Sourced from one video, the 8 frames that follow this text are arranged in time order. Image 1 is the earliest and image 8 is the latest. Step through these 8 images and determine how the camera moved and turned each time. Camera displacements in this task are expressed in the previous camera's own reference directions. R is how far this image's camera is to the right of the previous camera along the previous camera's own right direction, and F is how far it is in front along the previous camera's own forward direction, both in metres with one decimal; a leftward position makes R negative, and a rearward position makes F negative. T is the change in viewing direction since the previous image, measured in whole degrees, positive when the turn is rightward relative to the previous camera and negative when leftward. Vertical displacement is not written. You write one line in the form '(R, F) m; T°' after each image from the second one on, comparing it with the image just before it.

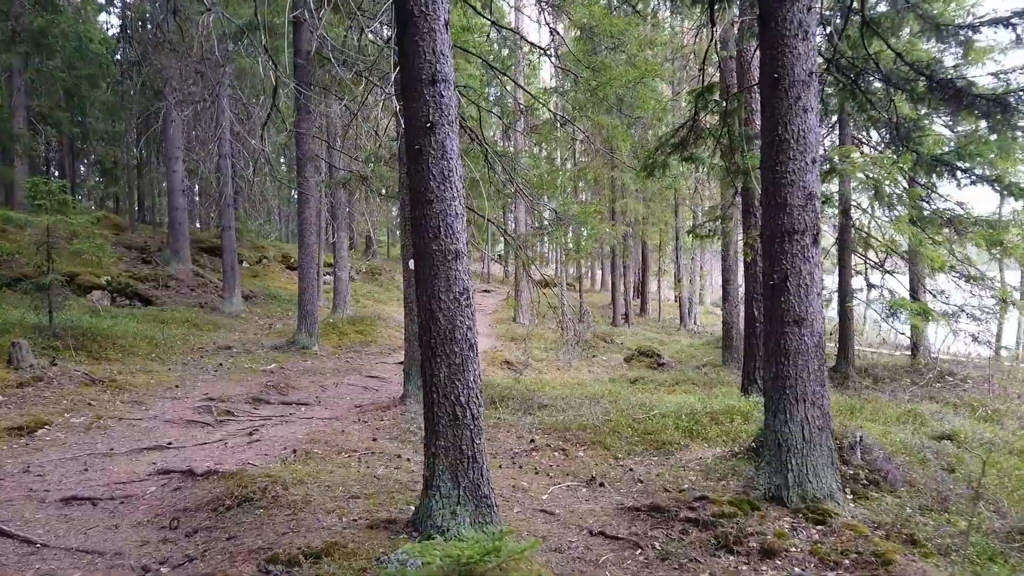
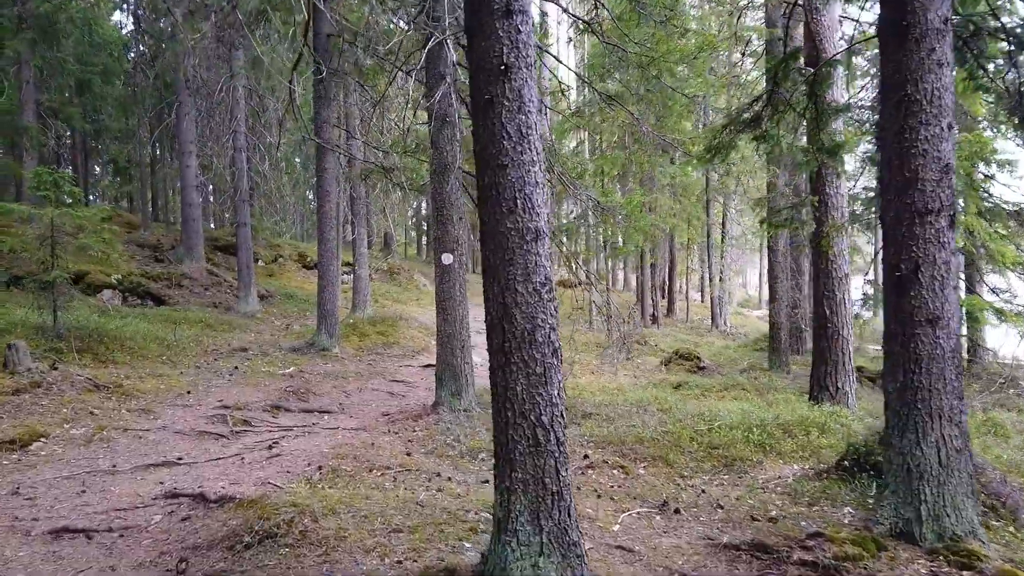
(-0.3, +0.8) m; -1°
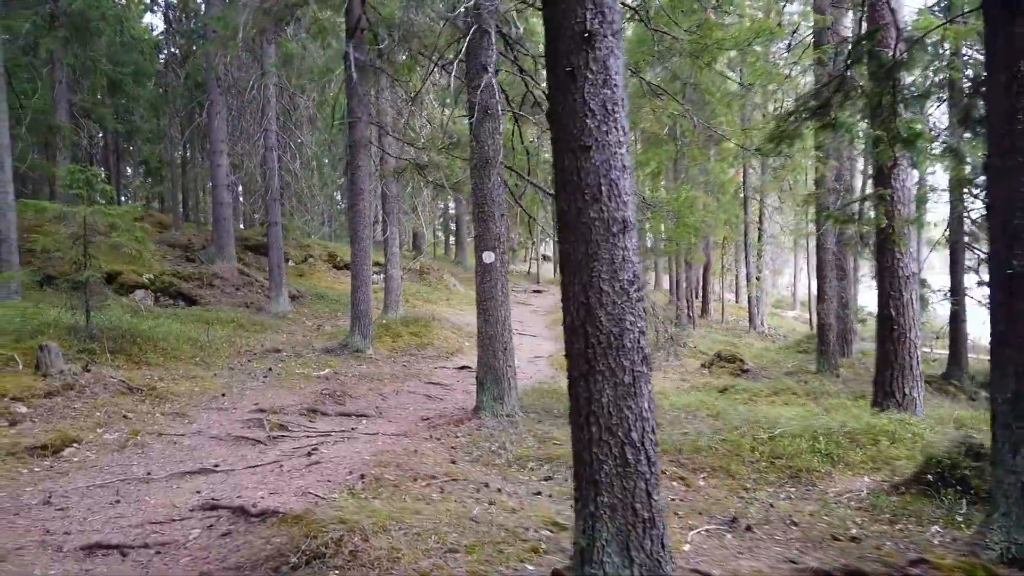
(-0.2, +0.3) m; -2°
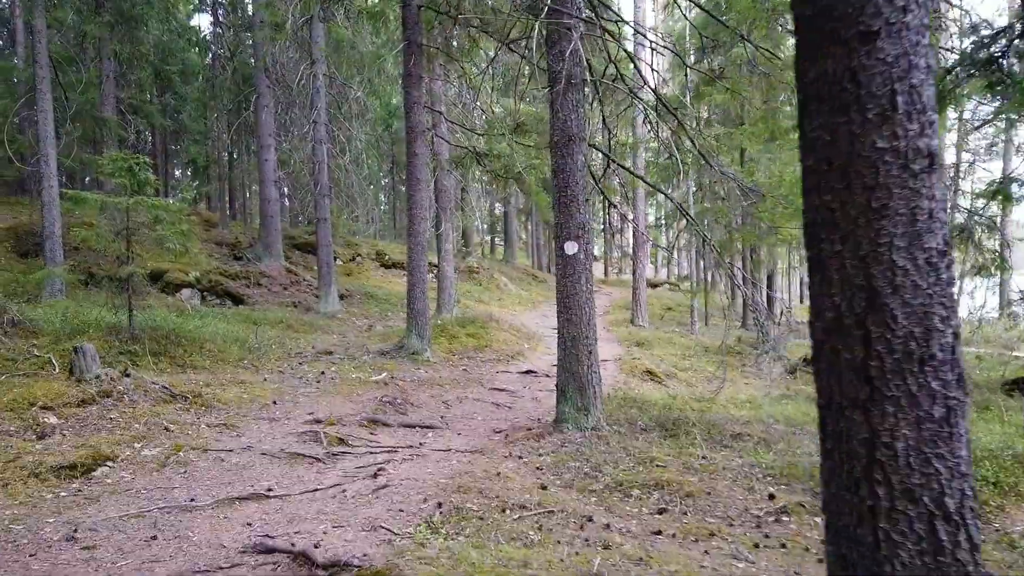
(-0.4, +0.9) m; -3°
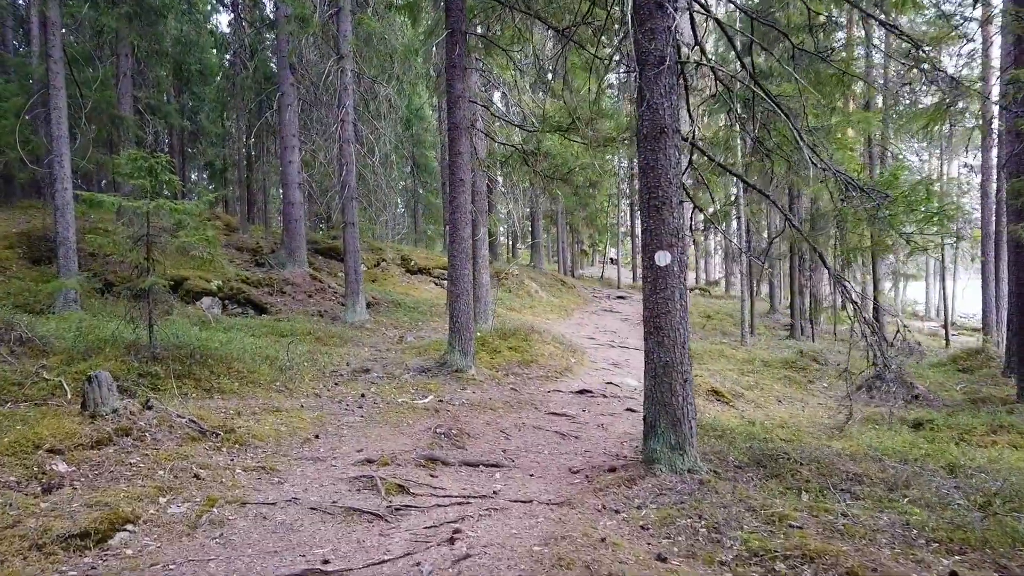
(-0.5, +0.9) m; -1°
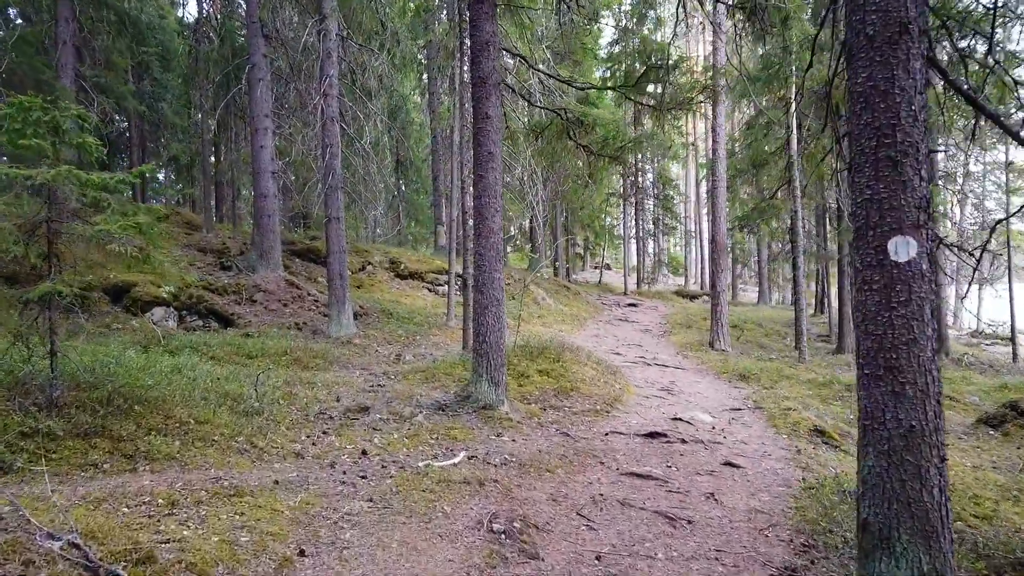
(-0.7, +2.3) m; +2°
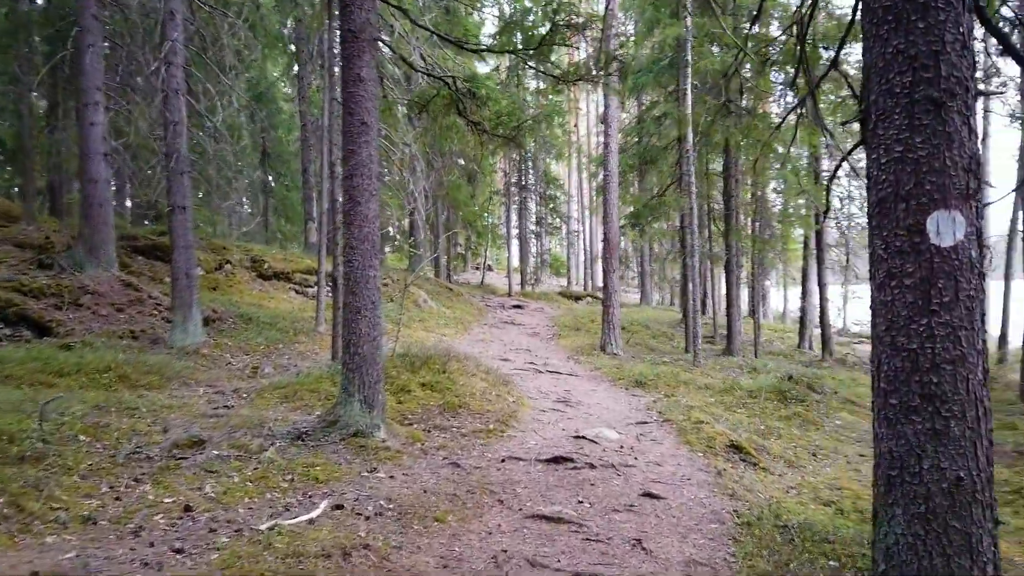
(0.0, +1.2) m; +9°
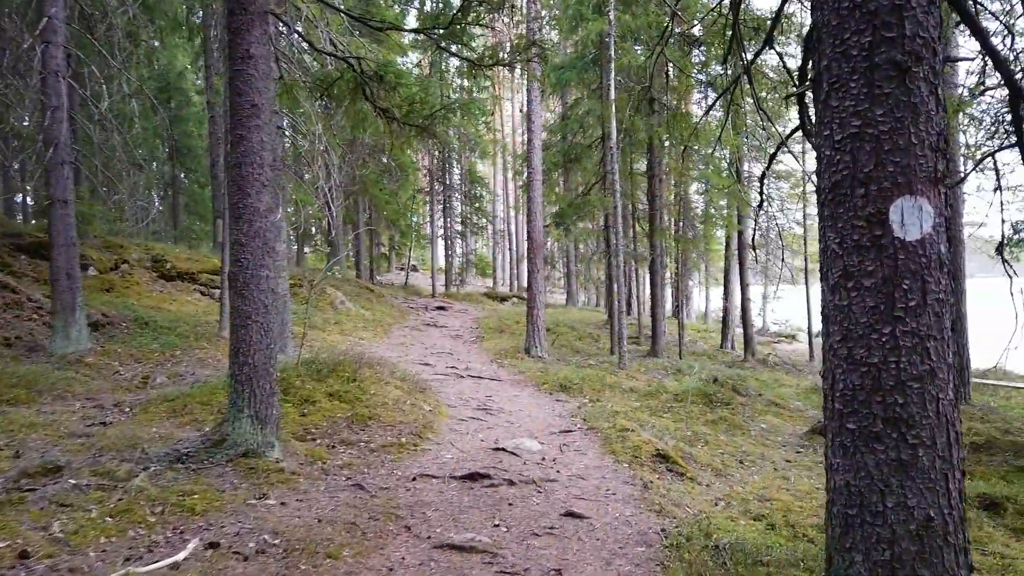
(+0.1, +0.5) m; +6°
